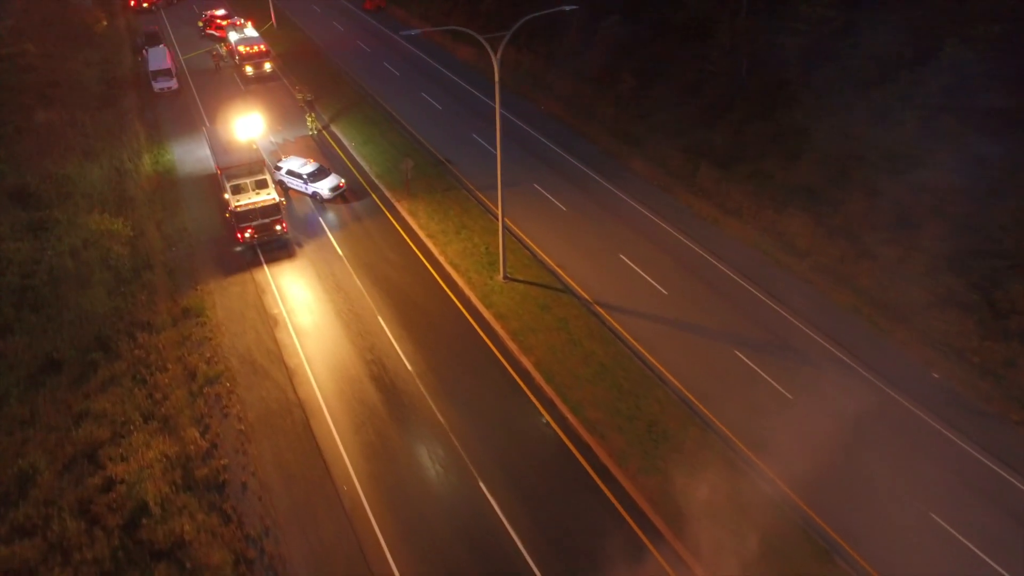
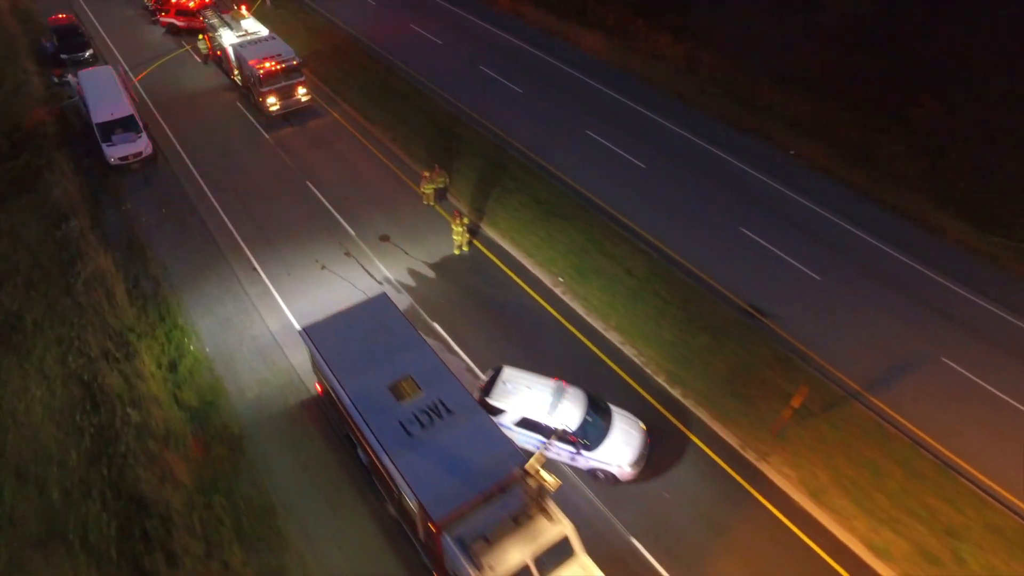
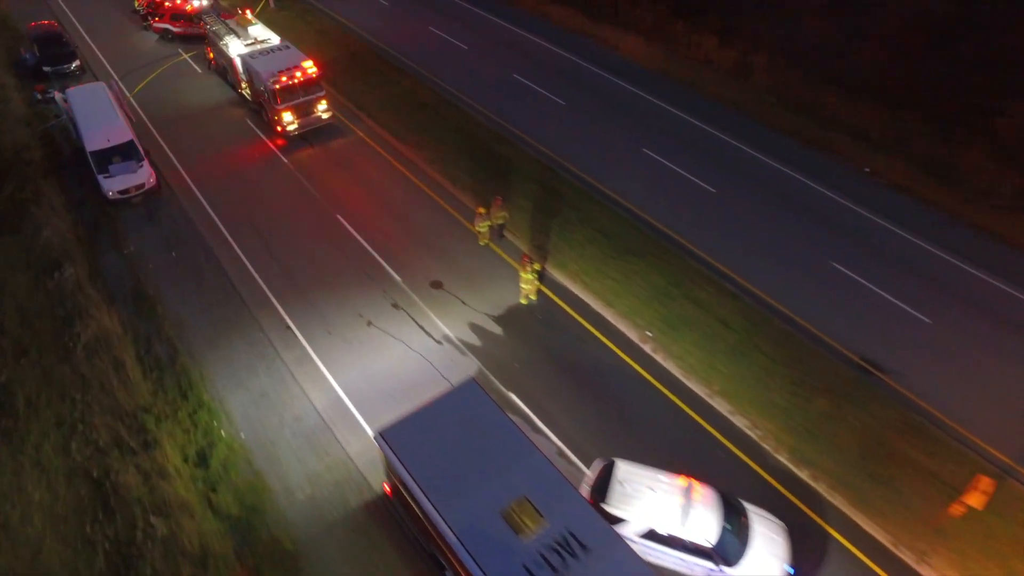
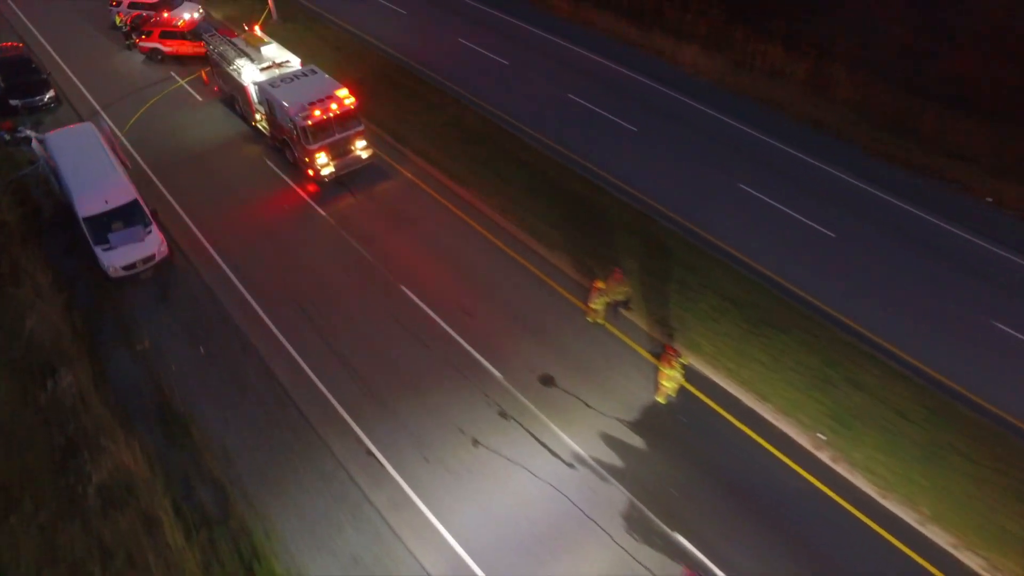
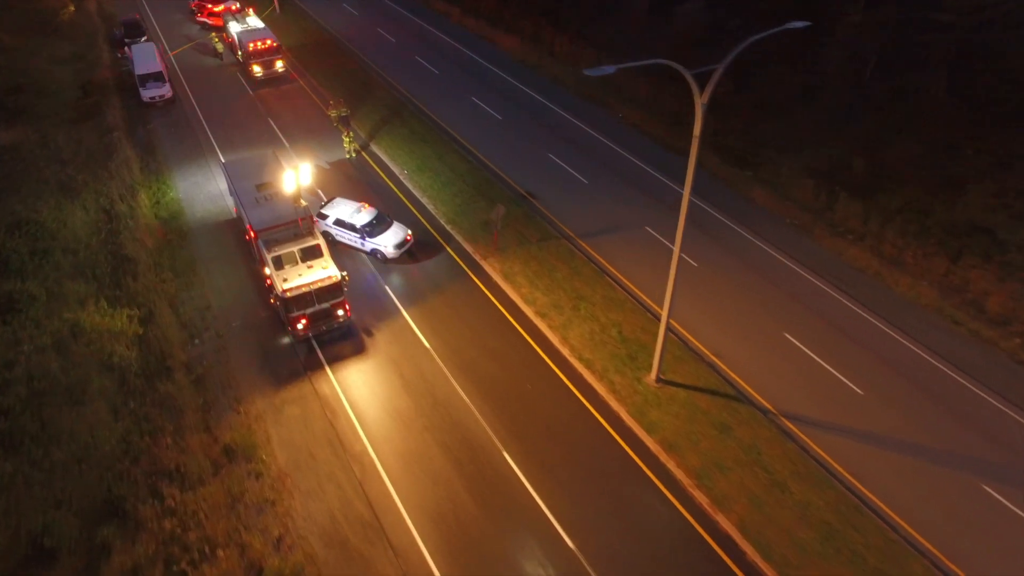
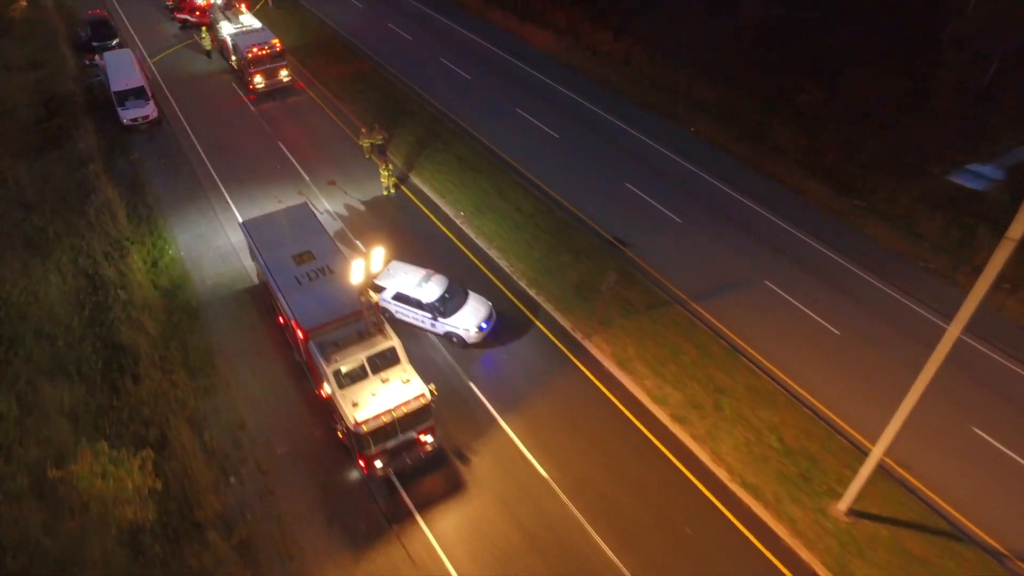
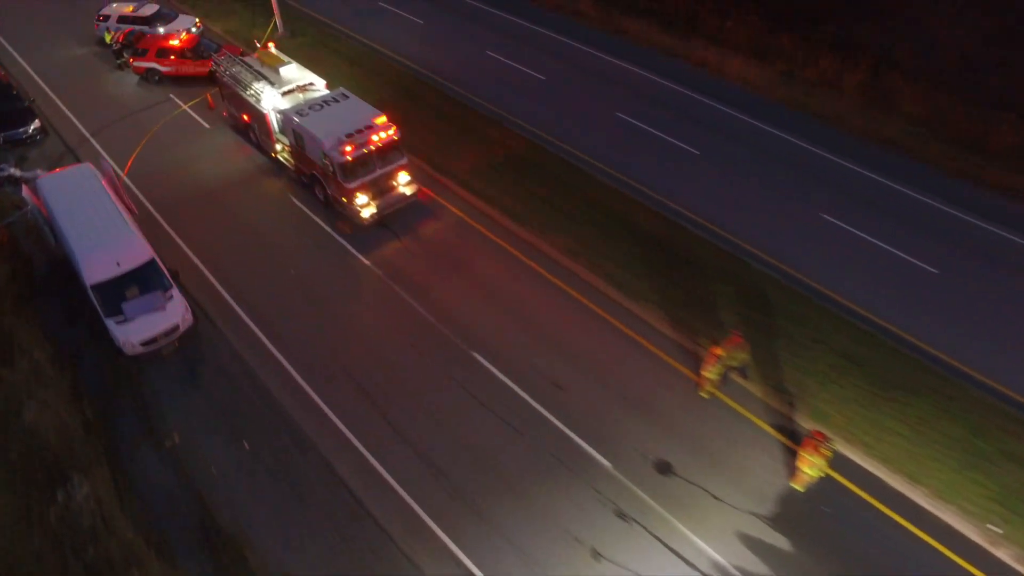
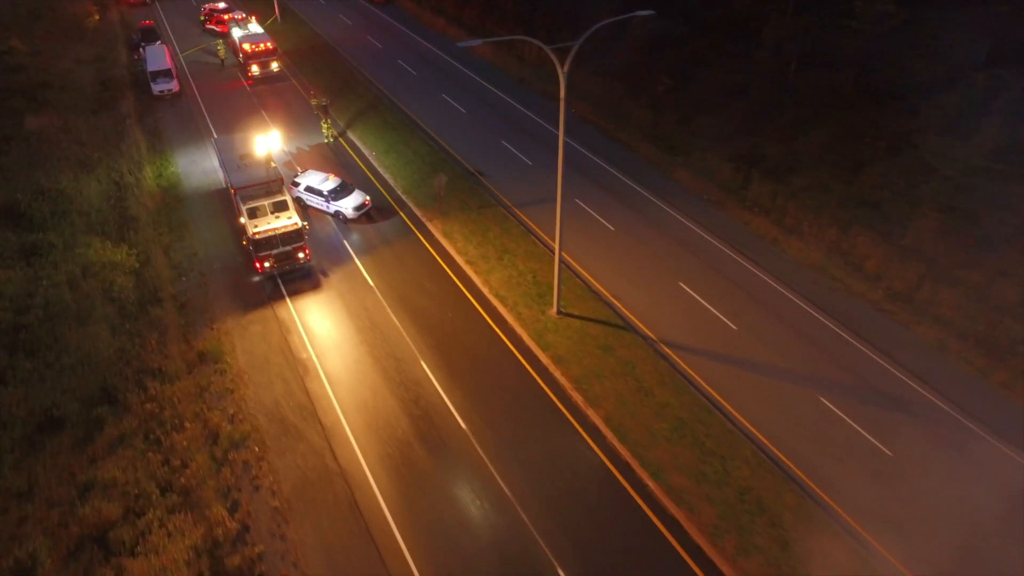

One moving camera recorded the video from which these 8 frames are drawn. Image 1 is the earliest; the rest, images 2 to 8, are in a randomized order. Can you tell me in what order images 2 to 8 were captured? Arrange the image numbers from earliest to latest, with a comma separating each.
8, 5, 6, 2, 3, 4, 7
